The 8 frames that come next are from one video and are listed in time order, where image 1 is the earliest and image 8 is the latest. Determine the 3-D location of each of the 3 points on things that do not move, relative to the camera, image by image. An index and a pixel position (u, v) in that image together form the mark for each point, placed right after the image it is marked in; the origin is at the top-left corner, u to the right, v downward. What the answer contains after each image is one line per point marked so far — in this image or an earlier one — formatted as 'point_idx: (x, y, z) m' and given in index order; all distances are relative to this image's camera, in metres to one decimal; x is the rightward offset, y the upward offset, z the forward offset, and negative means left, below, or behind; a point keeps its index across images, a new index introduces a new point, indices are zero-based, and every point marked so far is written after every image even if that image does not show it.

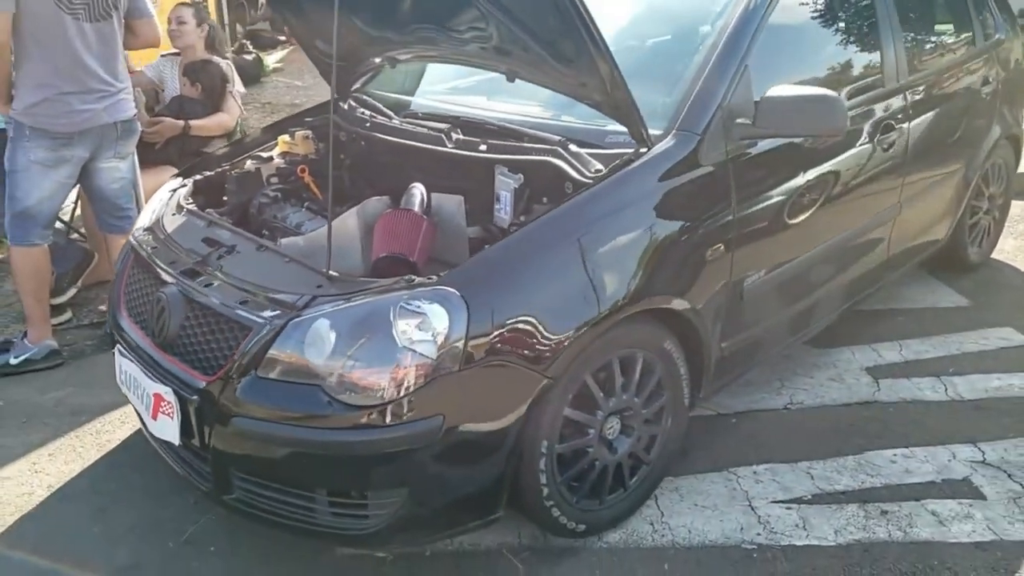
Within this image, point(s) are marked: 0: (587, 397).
0: (+0.2, -0.3, +2.3) m
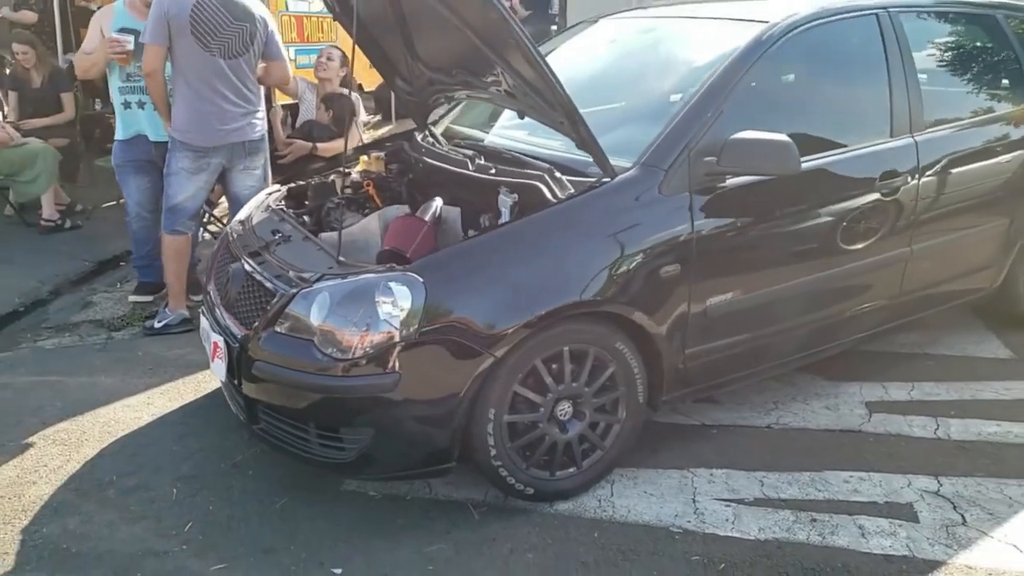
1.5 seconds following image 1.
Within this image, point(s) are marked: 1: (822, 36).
0: (+0.1, -0.3, +2.8) m
1: (+1.3, +1.1, +3.5) m
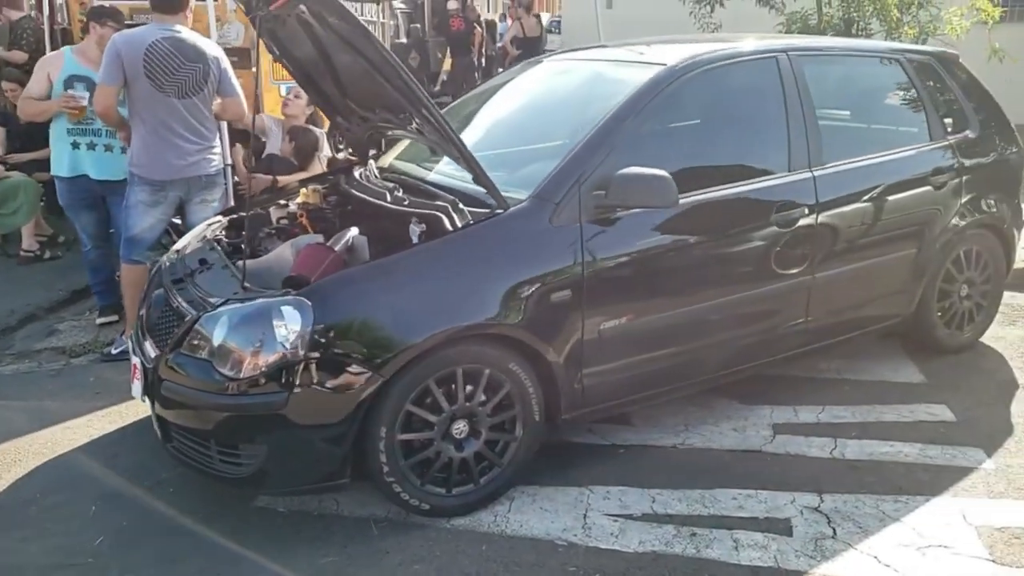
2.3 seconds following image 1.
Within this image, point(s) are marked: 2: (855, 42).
0: (-0.3, -0.4, +3.0) m
1: (+0.9, +0.9, +3.7) m
2: (+2.0, +1.3, +4.4) m
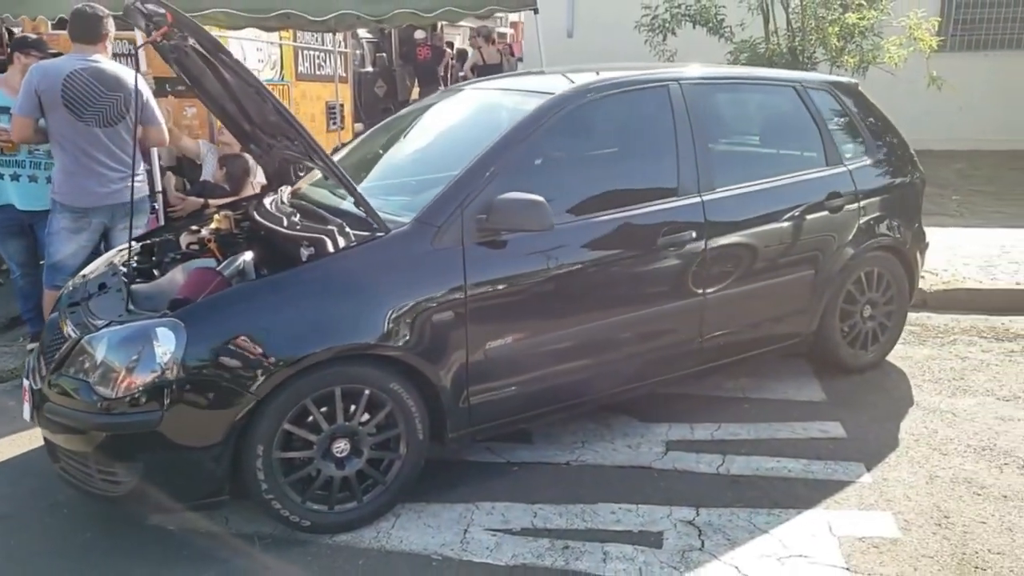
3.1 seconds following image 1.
0: (-0.8, -0.5, +3.1) m
1: (+0.4, +0.8, +3.8) m
2: (+1.5, +1.2, +4.6) m
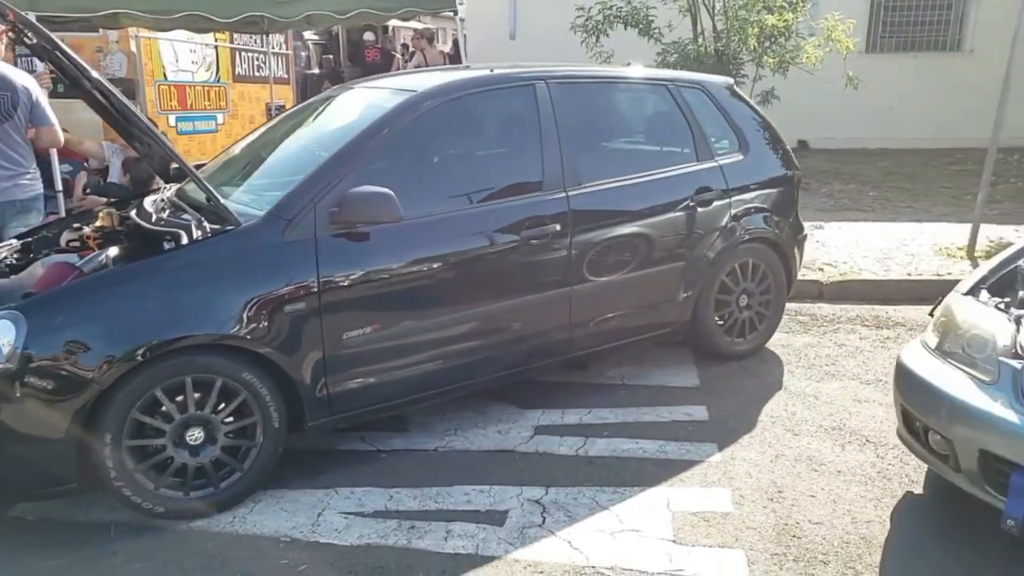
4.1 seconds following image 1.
0: (-1.3, -0.5, +3.1) m
1: (-0.2, +0.9, +4.0) m
2: (+0.8, +1.3, +4.7) m
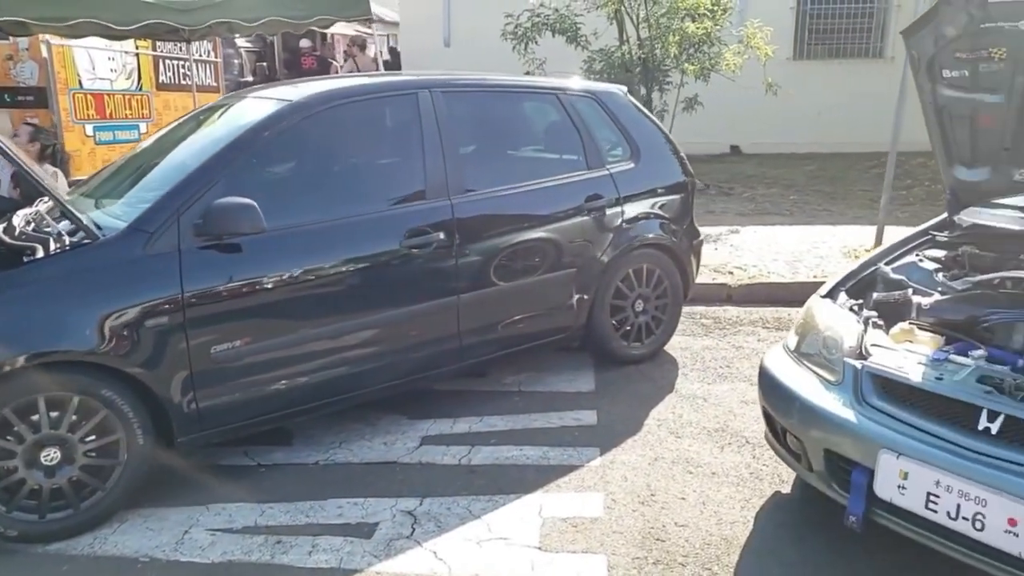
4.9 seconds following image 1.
0: (-1.9, -0.5, +3.0) m
1: (-0.8, +0.8, +3.9) m
2: (+0.2, +1.2, +4.8) m
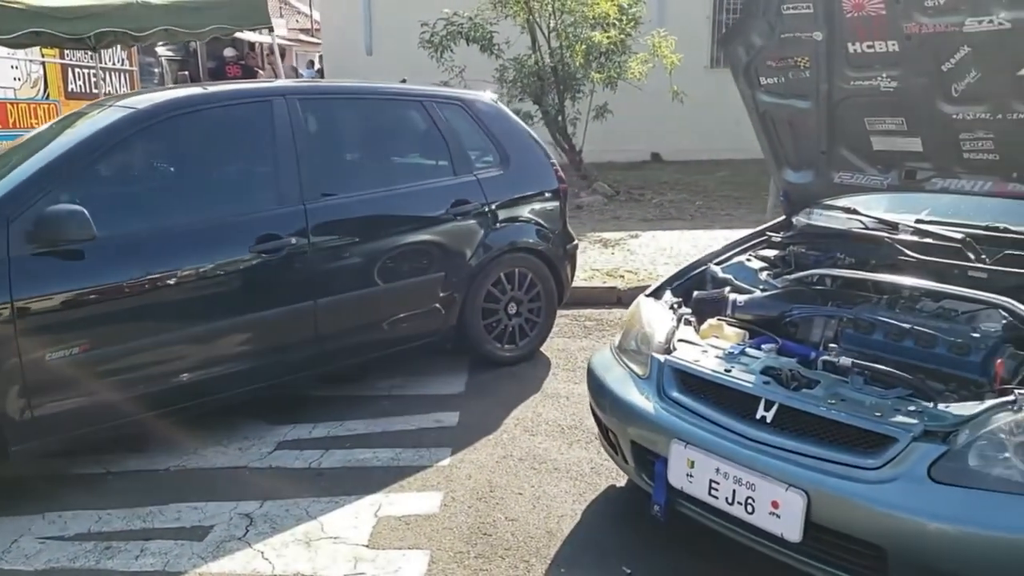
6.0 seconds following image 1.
0: (-2.5, -0.5, +3.0) m
1: (-1.5, +0.8, +3.9) m
2: (-0.6, +1.2, +4.8) m
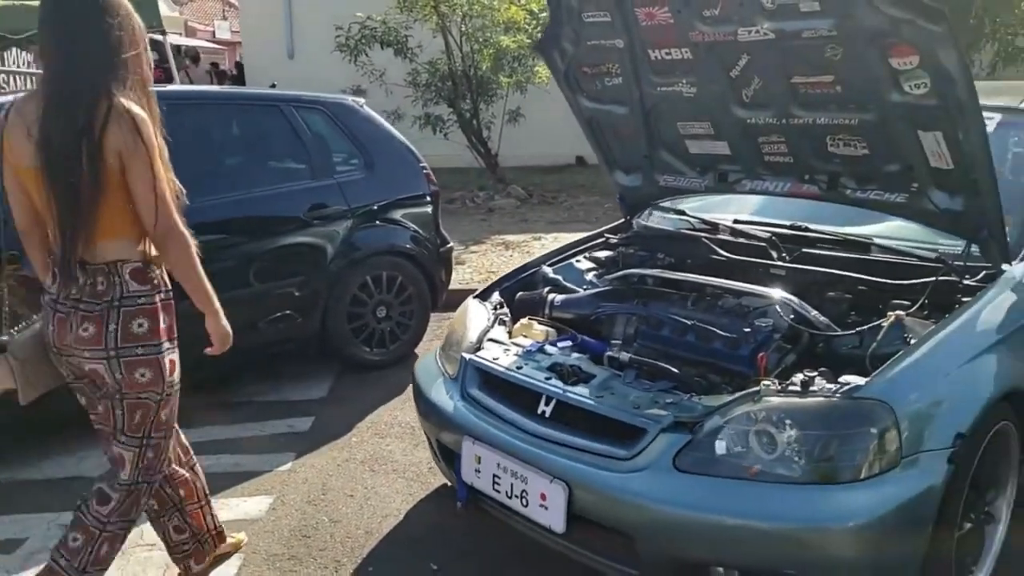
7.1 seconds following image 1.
0: (-3.2, -0.6, +2.9) m
1: (-2.3, +0.8, +3.9) m
2: (-1.4, +1.2, +4.8) m
